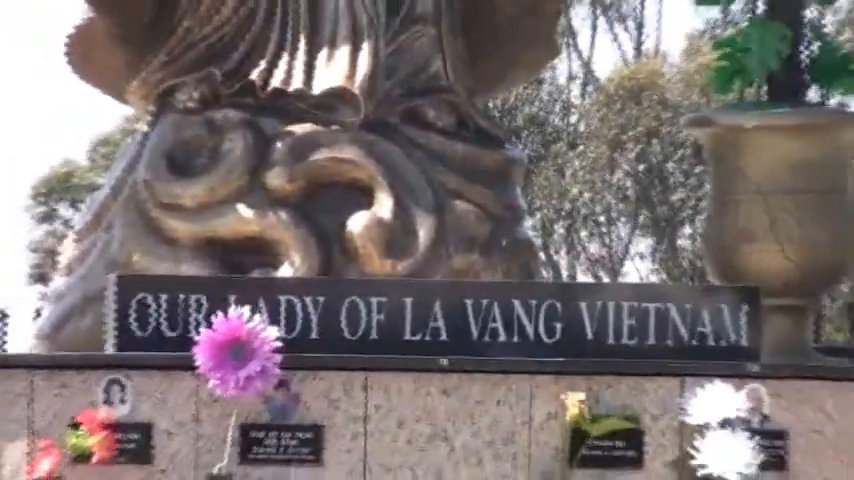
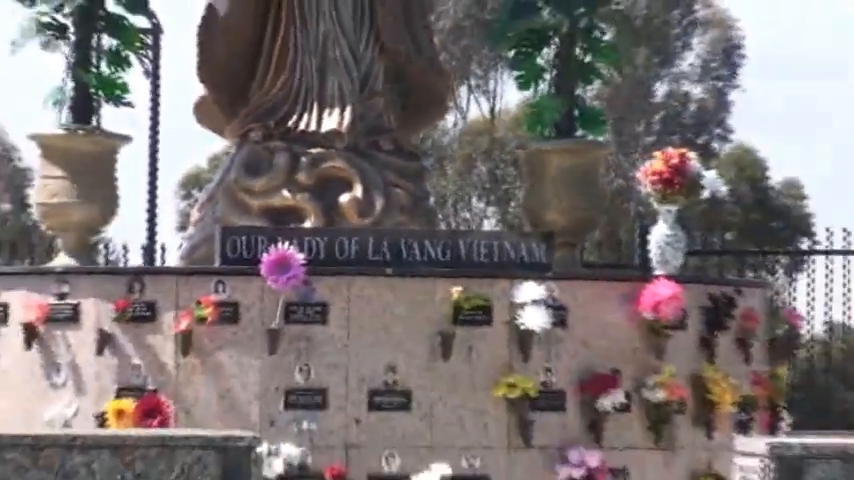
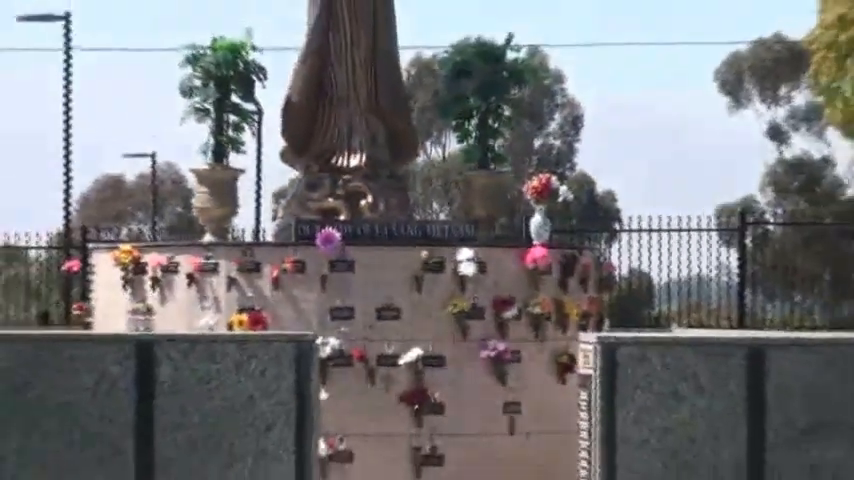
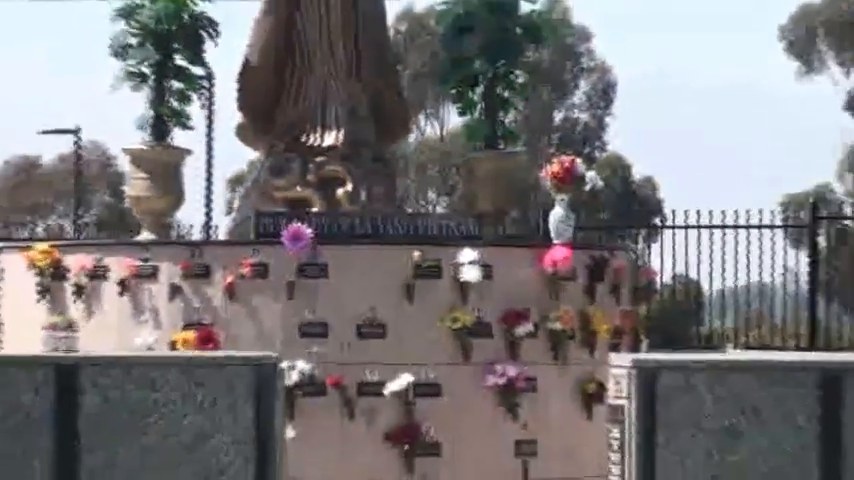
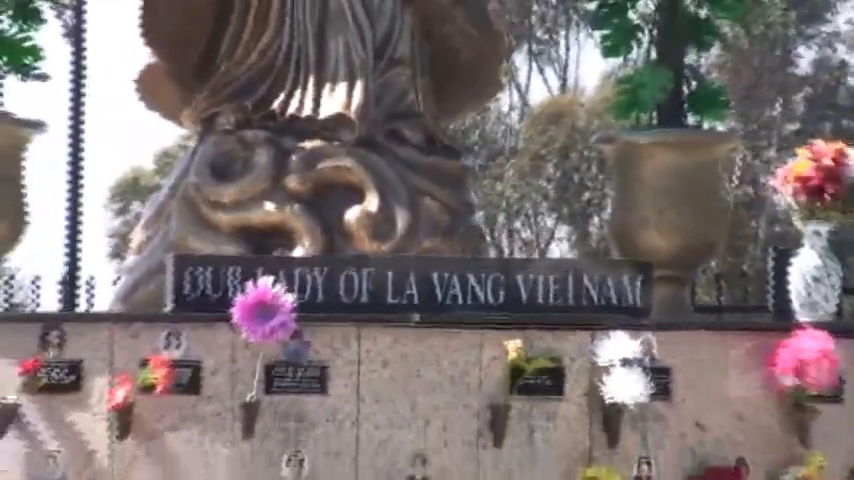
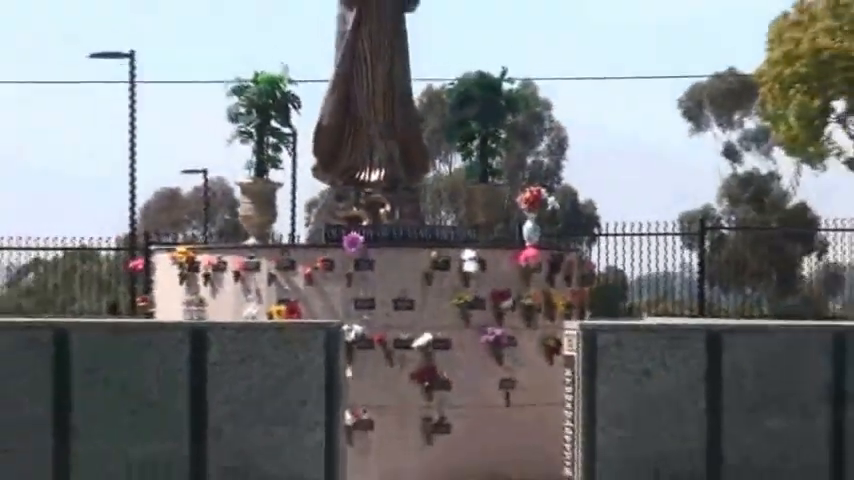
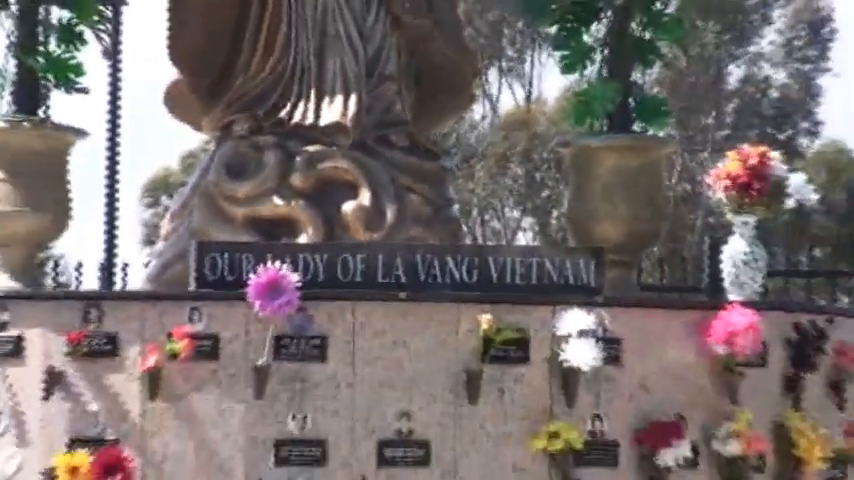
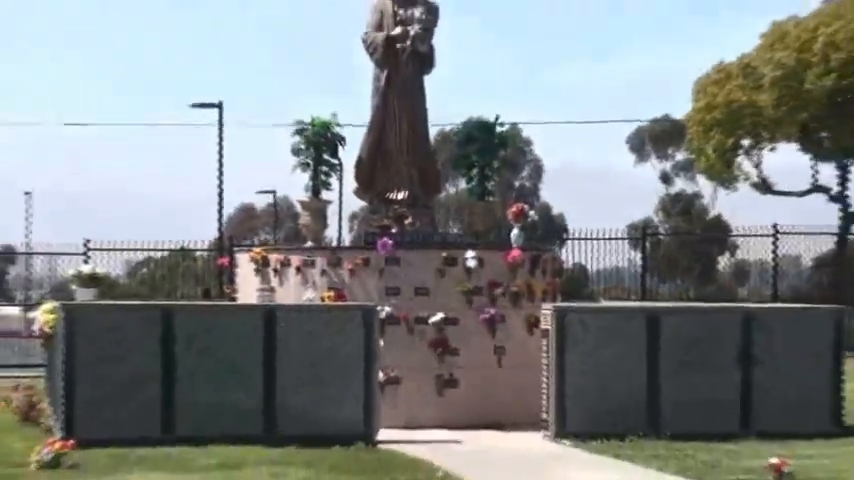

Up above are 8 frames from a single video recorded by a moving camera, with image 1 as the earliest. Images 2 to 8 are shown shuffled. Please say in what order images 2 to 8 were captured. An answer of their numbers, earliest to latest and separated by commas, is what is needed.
5, 7, 2, 4, 3, 6, 8
